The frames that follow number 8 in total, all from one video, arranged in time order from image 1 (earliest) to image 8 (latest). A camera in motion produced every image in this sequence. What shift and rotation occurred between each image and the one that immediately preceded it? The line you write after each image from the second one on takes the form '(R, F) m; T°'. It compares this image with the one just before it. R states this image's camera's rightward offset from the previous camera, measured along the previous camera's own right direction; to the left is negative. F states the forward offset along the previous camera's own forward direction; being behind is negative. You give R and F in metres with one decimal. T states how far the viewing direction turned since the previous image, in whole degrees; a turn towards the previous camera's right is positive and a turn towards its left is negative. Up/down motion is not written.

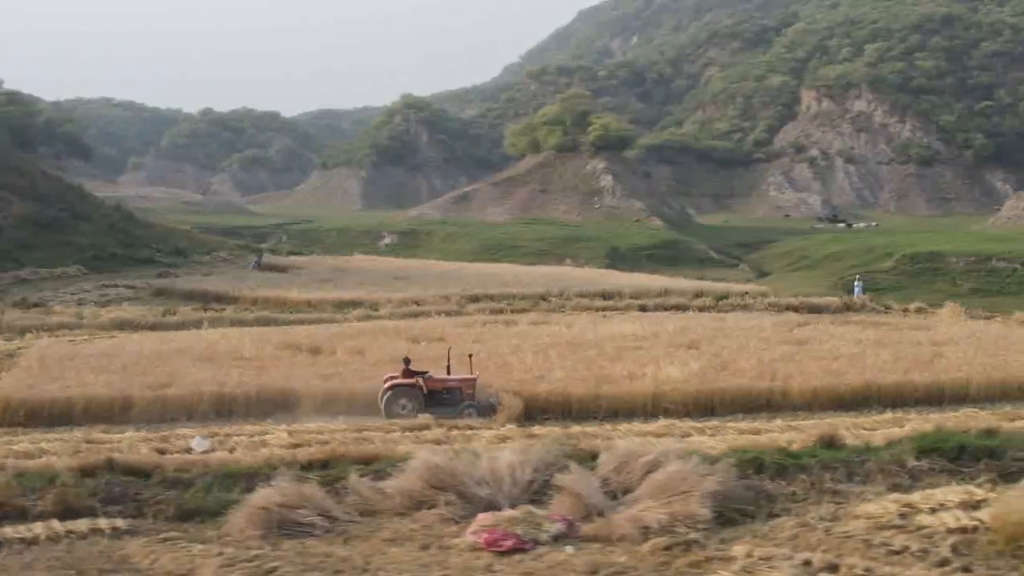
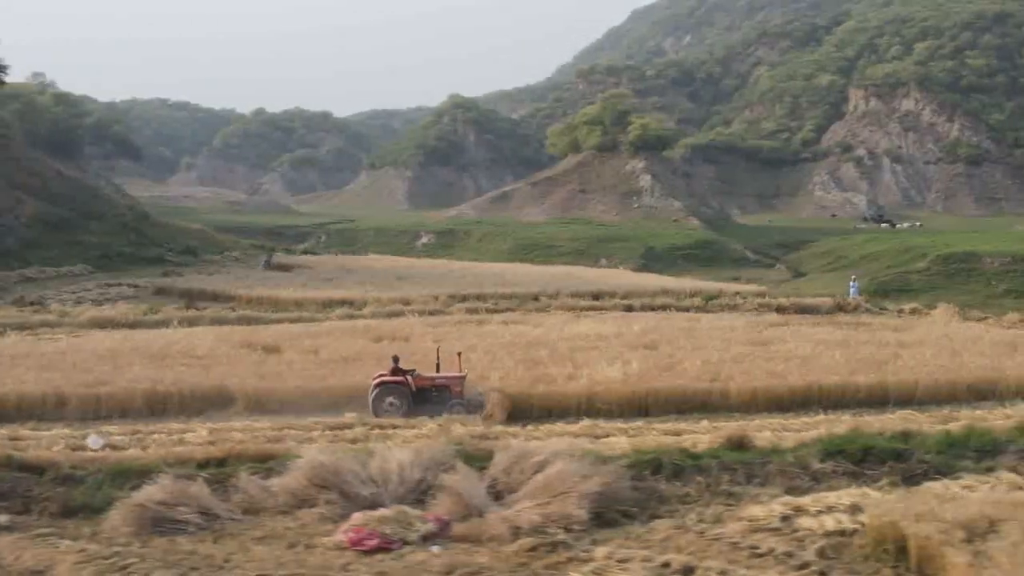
(+1.2, 0.0) m; -2°
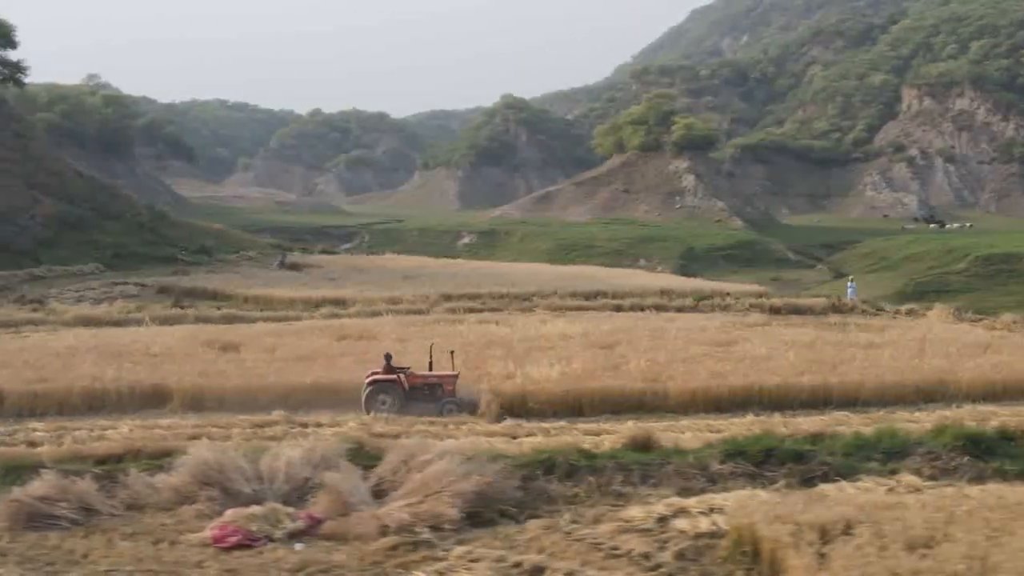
(+1.2, +0.1) m; -2°
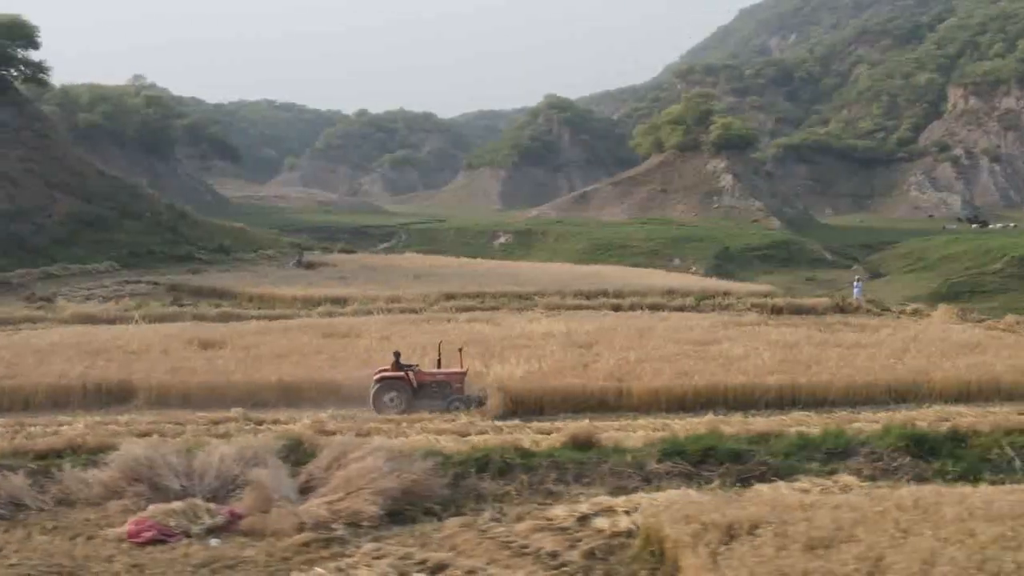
(+0.9, 0.0) m; -2°
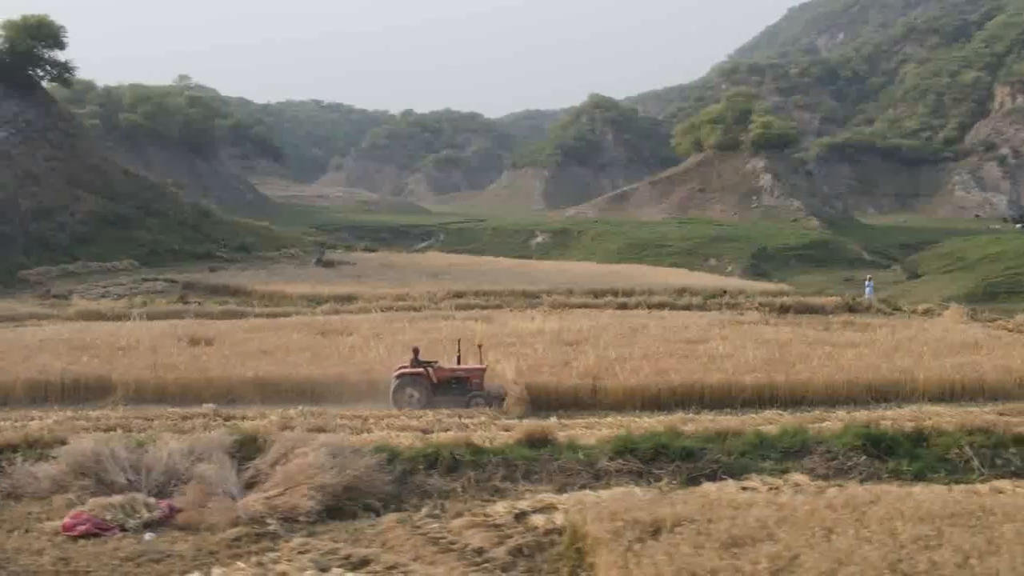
(+0.7, 0.0) m; -2°
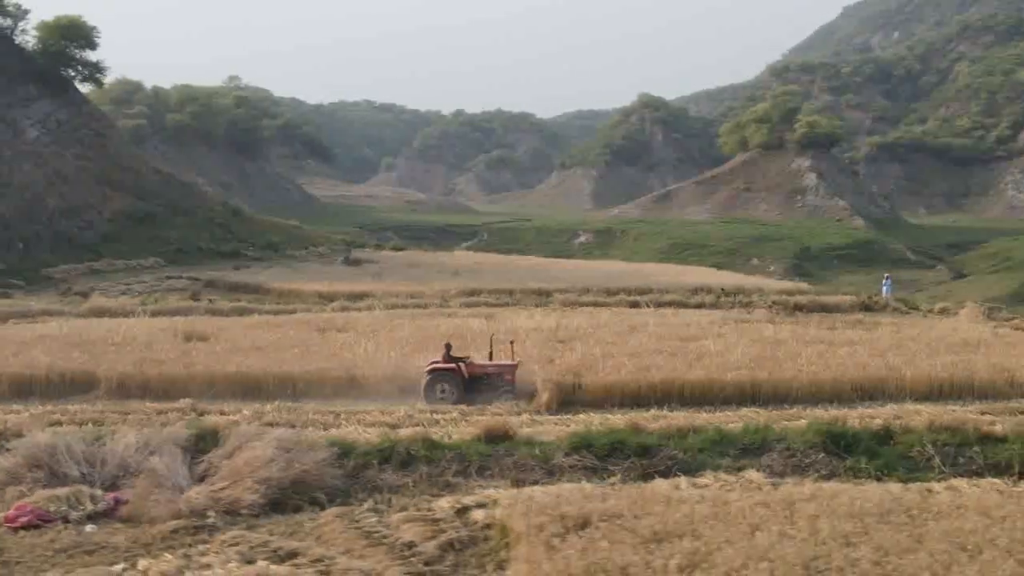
(+0.7, 0.0) m; -2°
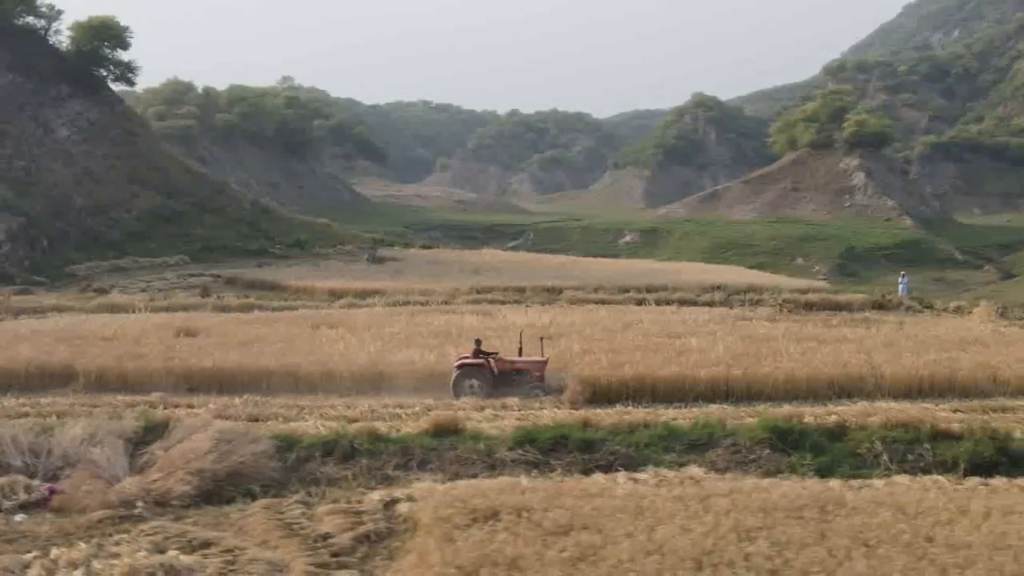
(+0.9, 0.0) m; -2°
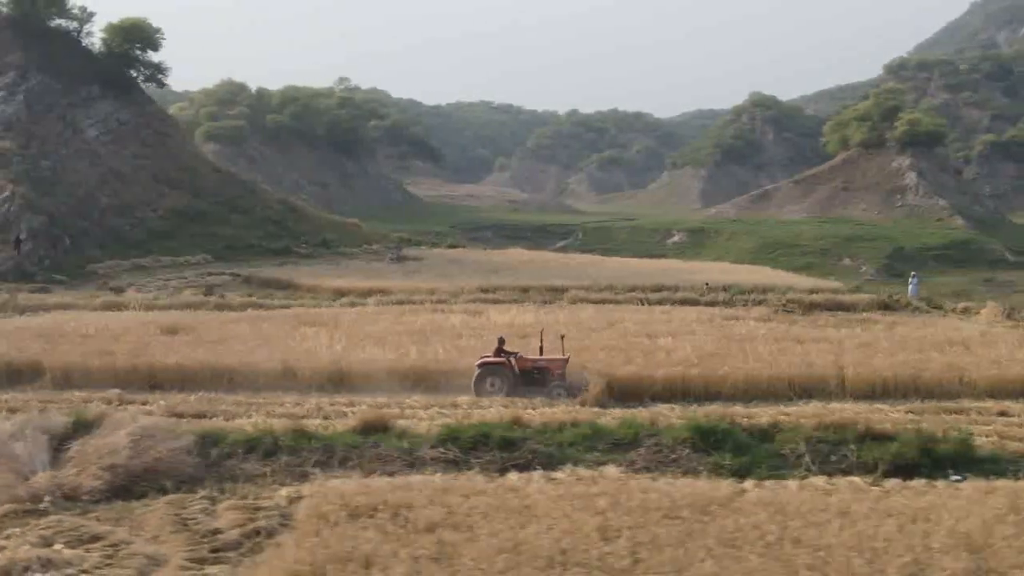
(+1.1, 0.0) m; -2°
